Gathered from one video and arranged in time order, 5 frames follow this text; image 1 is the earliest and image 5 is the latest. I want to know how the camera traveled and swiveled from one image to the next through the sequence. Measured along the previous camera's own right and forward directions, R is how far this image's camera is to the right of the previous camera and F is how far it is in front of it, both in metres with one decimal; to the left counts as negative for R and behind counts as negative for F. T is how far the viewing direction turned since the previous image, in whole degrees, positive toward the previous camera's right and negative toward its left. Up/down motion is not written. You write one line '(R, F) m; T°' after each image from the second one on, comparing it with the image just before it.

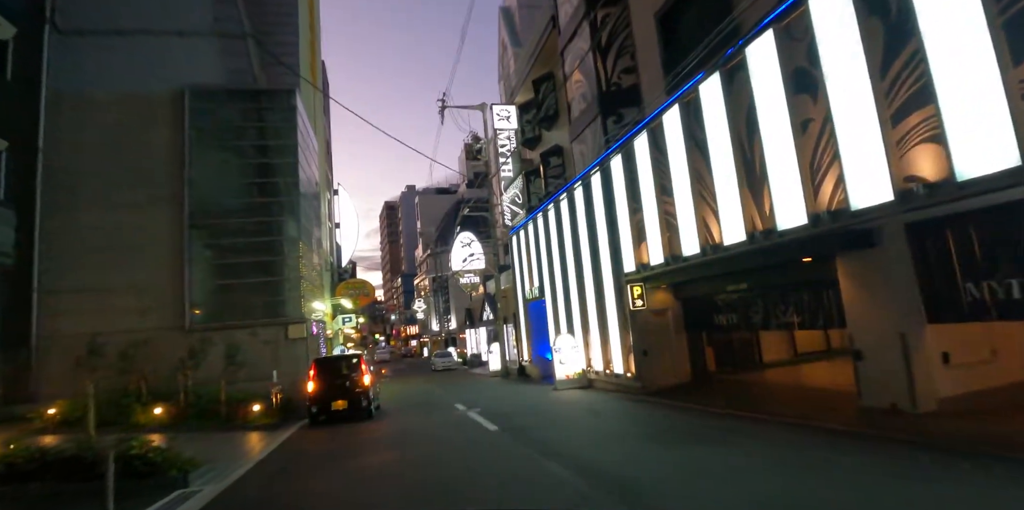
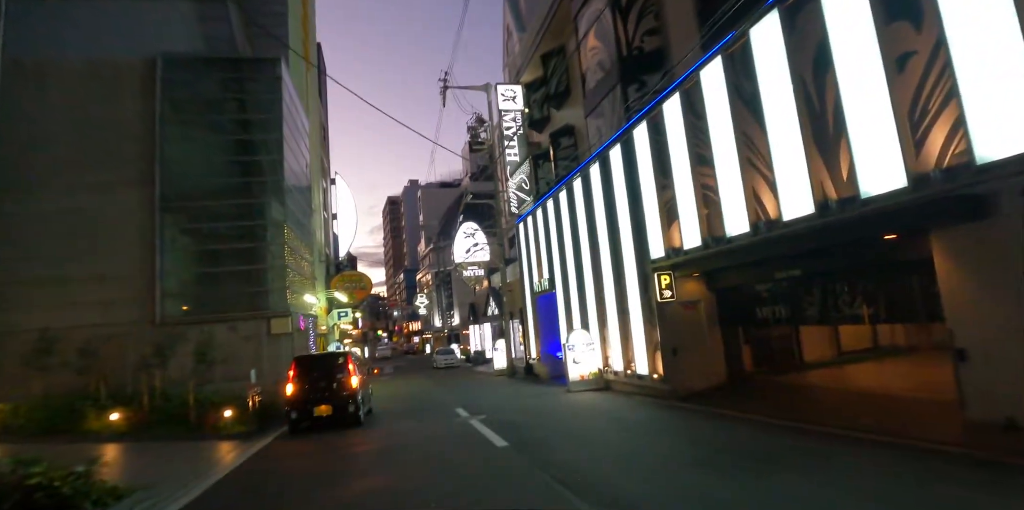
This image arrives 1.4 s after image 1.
(-0.2, +2.2) m; 0°
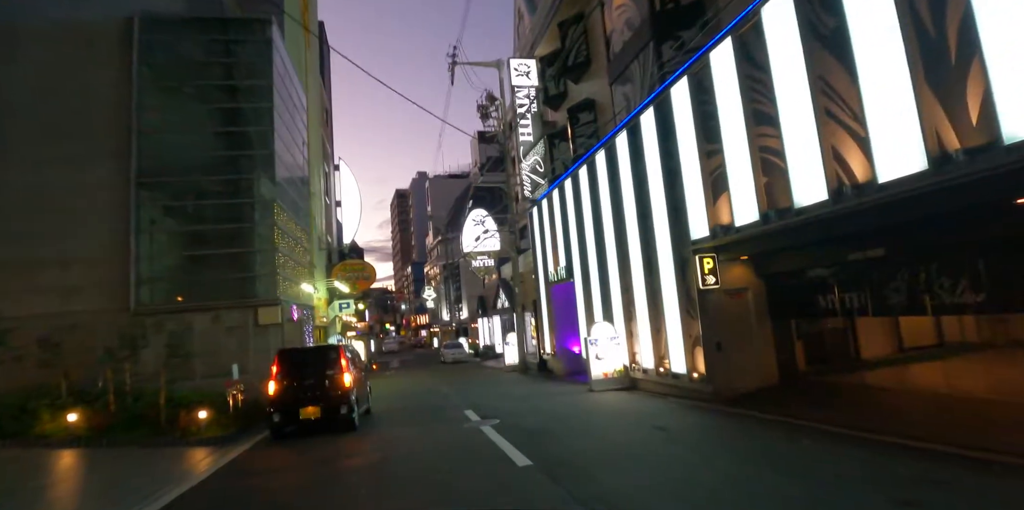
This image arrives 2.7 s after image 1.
(-0.2, +2.0) m; -1°
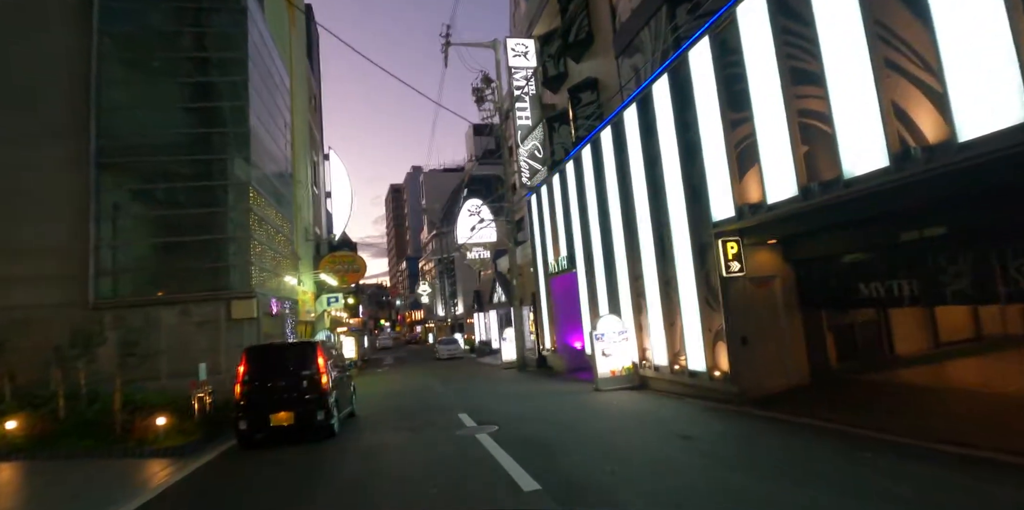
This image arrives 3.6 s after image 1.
(-0.1, +1.4) m; 0°
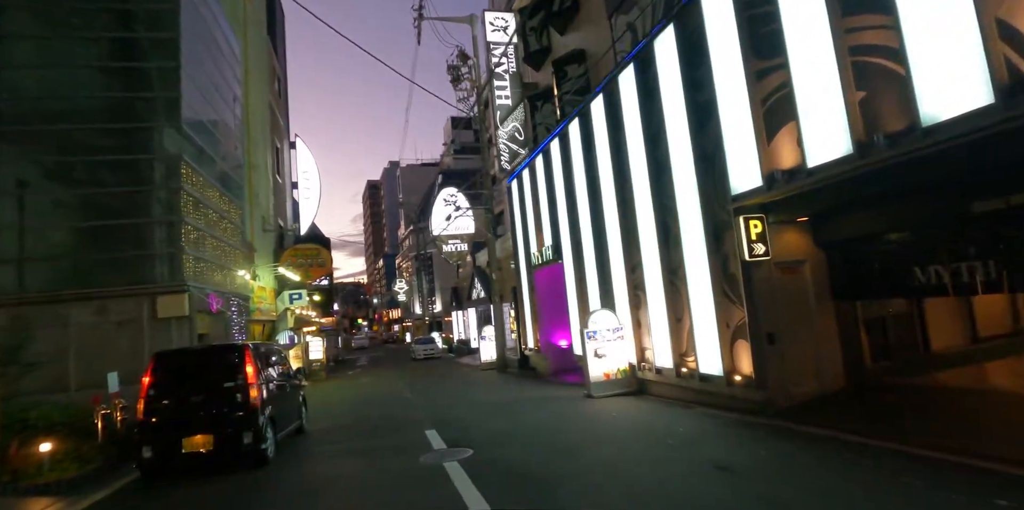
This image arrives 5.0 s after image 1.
(0.0, +2.1) m; +2°
